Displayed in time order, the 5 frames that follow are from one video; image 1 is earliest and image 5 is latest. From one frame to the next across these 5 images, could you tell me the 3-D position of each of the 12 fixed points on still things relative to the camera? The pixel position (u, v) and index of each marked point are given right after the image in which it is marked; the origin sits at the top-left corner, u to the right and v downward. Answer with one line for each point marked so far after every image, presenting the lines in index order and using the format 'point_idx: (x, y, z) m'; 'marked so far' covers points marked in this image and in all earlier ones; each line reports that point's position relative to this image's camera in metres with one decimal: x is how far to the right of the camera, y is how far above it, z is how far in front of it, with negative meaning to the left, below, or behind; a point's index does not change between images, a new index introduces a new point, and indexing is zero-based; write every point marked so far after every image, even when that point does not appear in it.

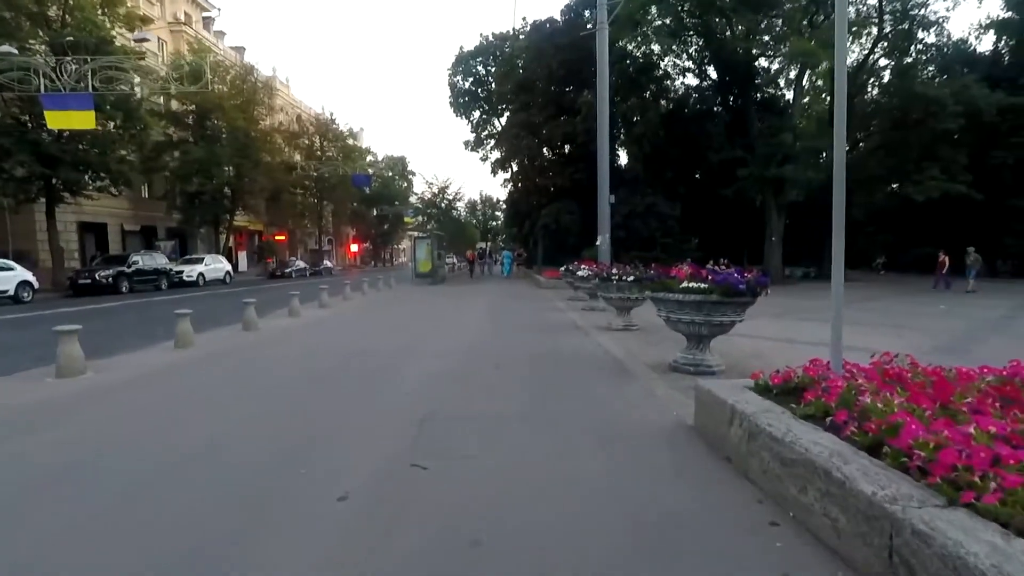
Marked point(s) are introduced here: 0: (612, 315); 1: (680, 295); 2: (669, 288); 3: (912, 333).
0: (+2.7, -0.8, +14.9) m
1: (+2.1, -0.1, +7.3) m
2: (+2.0, 0.0, +7.5) m
3: (+9.4, -1.0, +13.6) m
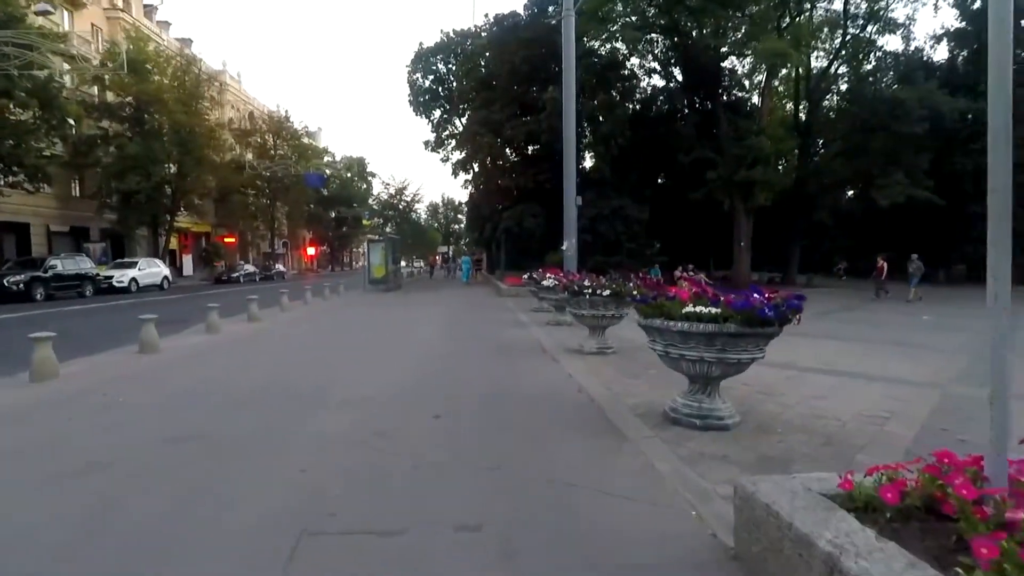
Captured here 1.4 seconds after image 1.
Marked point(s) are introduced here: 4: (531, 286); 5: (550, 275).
0: (+1.6, -1.1, +13.0) m
1: (+1.6, -0.3, +5.4) m
2: (+1.5, -0.3, +5.5) m
3: (+8.5, -1.3, +12.1) m
4: (+0.6, +0.1, +18.2) m
5: (+1.0, +0.4, +15.0) m
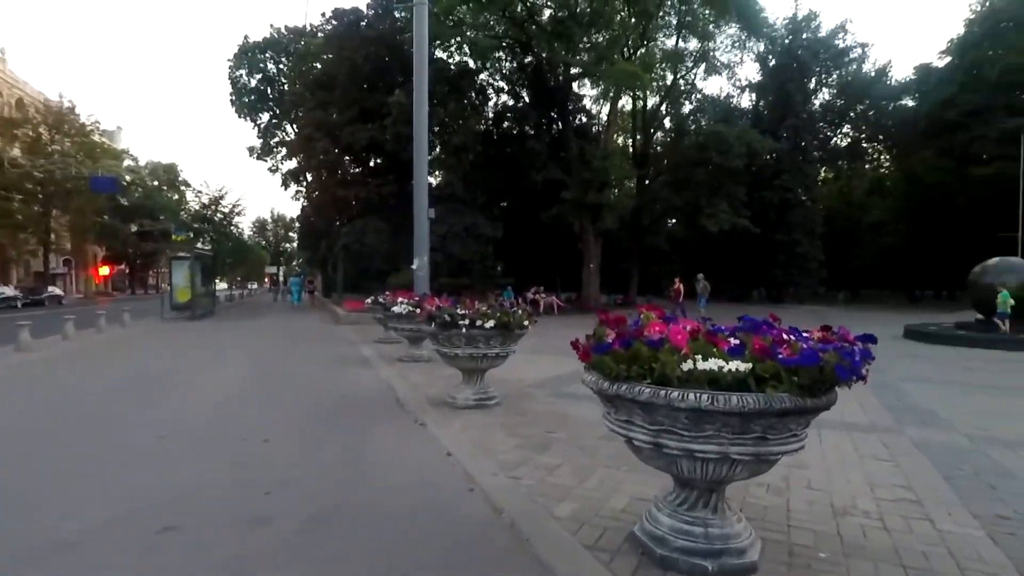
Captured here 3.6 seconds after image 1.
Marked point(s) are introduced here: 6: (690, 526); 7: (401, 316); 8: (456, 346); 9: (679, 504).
0: (-1.1, -1.5, +10.2) m
1: (+0.9, -0.5, +2.9) m
2: (+0.8, -0.5, +3.0) m
3: (+5.8, -1.8, +11.2) m
4: (-3.5, -0.6, +15.0) m
5: (-2.3, -0.2, +12.0) m
6: (+1.0, -1.4, +3.3) m
7: (-2.2, -0.6, +11.7) m
8: (-0.7, -0.7, +7.3) m
9: (+1.0, -1.3, +3.4) m
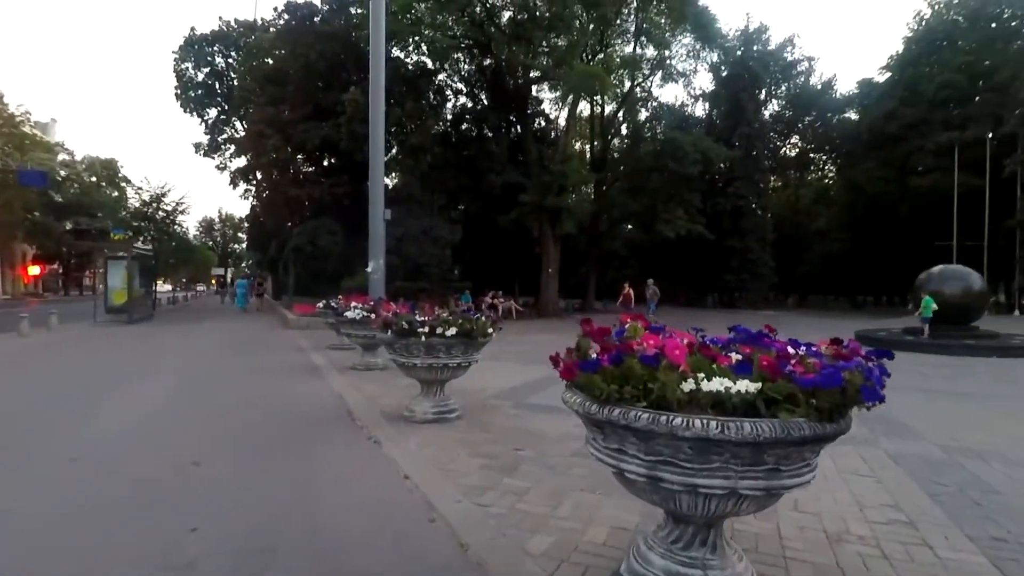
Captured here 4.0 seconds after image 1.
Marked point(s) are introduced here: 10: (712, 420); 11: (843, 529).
0: (-1.7, -1.6, +9.6) m
1: (+0.8, -0.6, +2.5) m
2: (+0.7, -0.5, +2.6) m
3: (+5.0, -1.9, +11.1) m
4: (-4.5, -0.7, +14.2) m
5: (-3.1, -0.3, +11.3) m
6: (+0.9, -1.4, +2.9) m
7: (-3.0, -0.6, +11.0) m
8: (-1.1, -0.8, +6.8) m
9: (+0.8, -1.3, +3.0) m
10: (+0.9, -0.6, +2.5) m
11: (+2.3, -1.7, +4.0) m
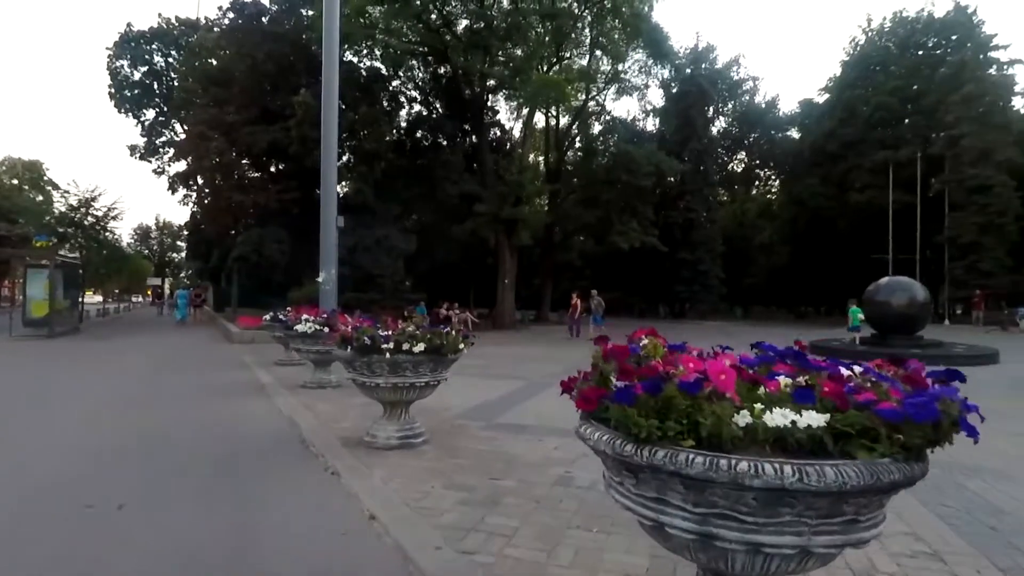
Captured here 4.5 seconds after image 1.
0: (-2.3, -1.8, +8.8) m
1: (+0.9, -0.6, +2.0) m
2: (+0.7, -0.5, +2.1) m
3: (+4.4, -2.1, +10.9) m
4: (-5.4, -1.0, +13.2) m
5: (-3.8, -0.5, +10.5) m
6: (+0.9, -1.5, +2.4) m
7: (-3.6, -0.8, +10.2) m
8: (-1.4, -0.9, +6.1) m
9: (+0.9, -1.4, +2.5) m
10: (+0.9, -0.6, +2.0) m
11: (+2.3, -1.8, +3.6) m
